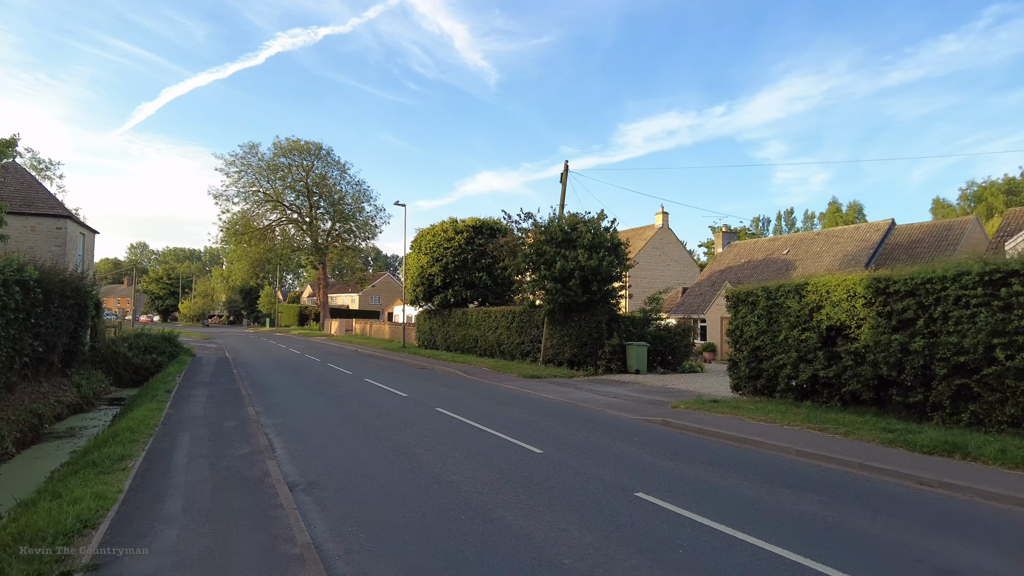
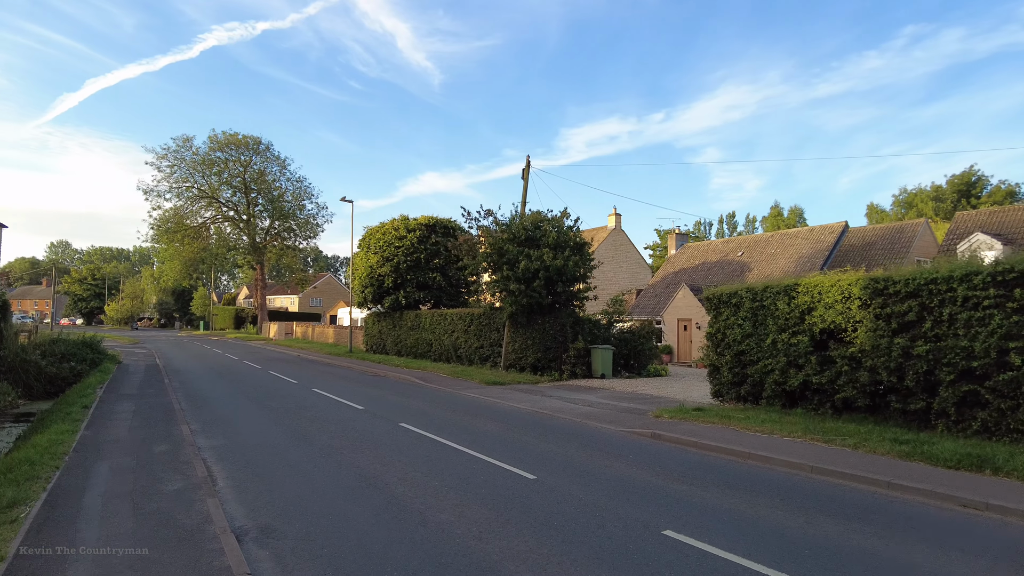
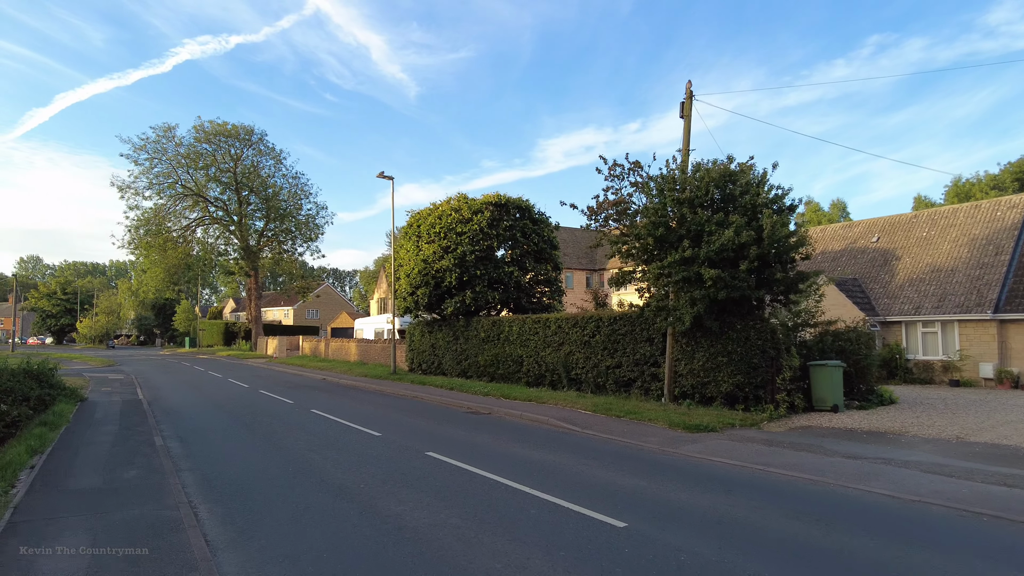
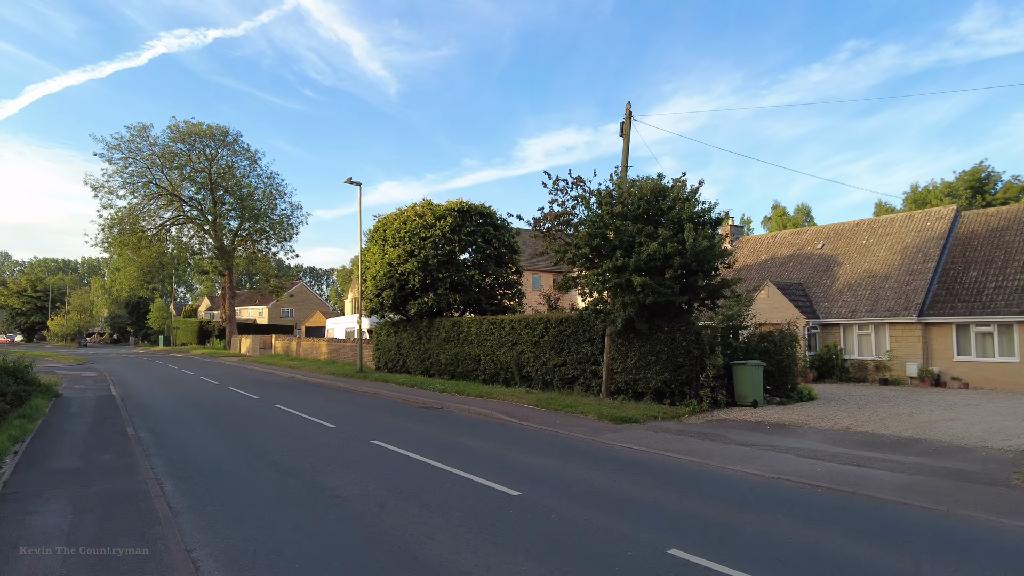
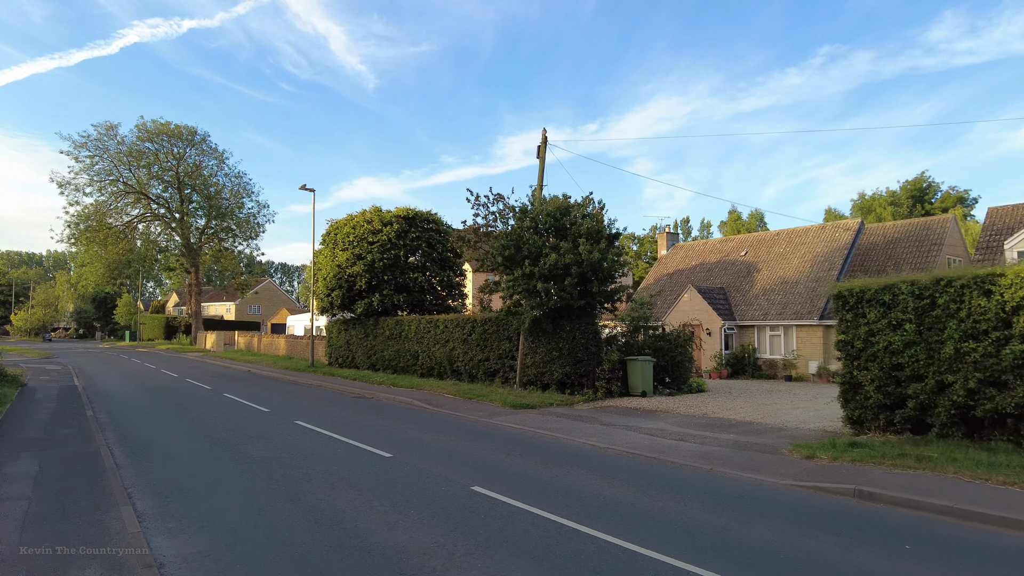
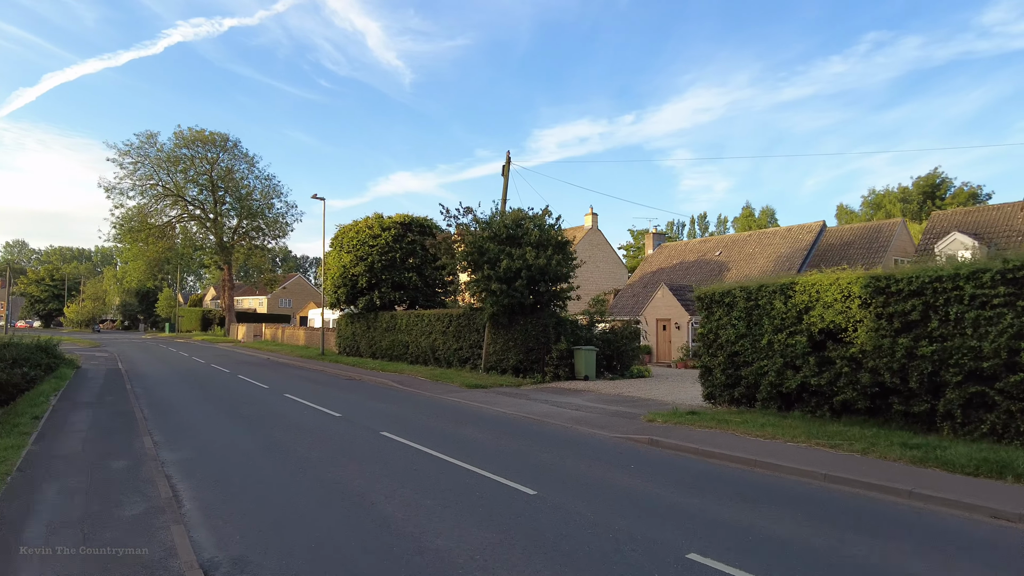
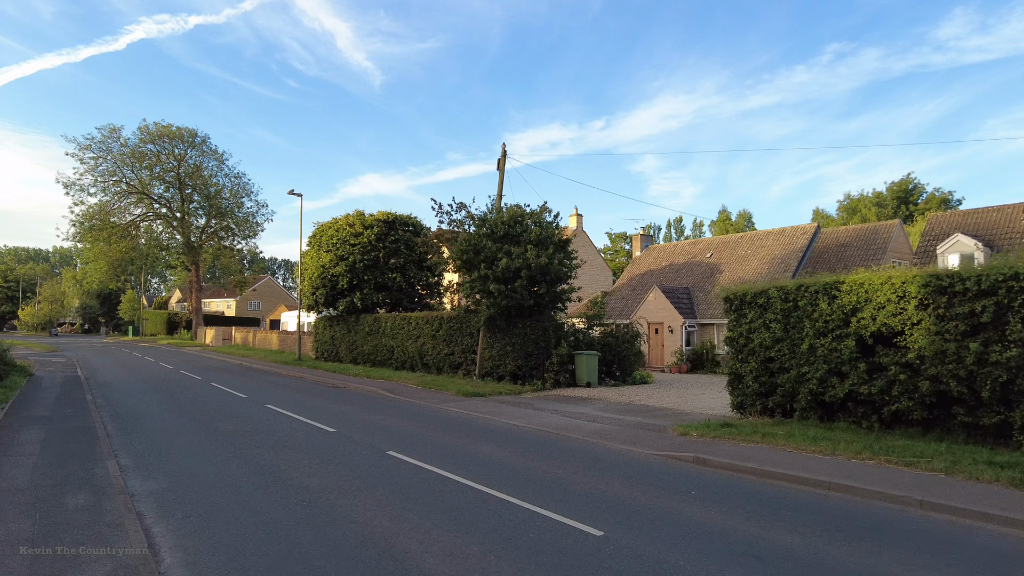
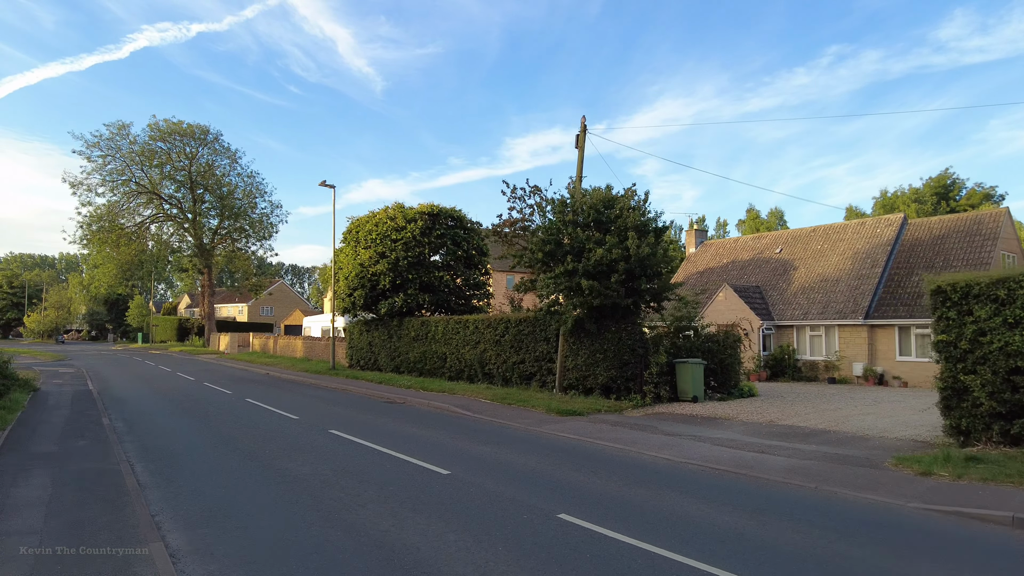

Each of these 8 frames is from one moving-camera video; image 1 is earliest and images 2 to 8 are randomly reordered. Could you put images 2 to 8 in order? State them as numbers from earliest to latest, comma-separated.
2, 6, 7, 5, 8, 4, 3
